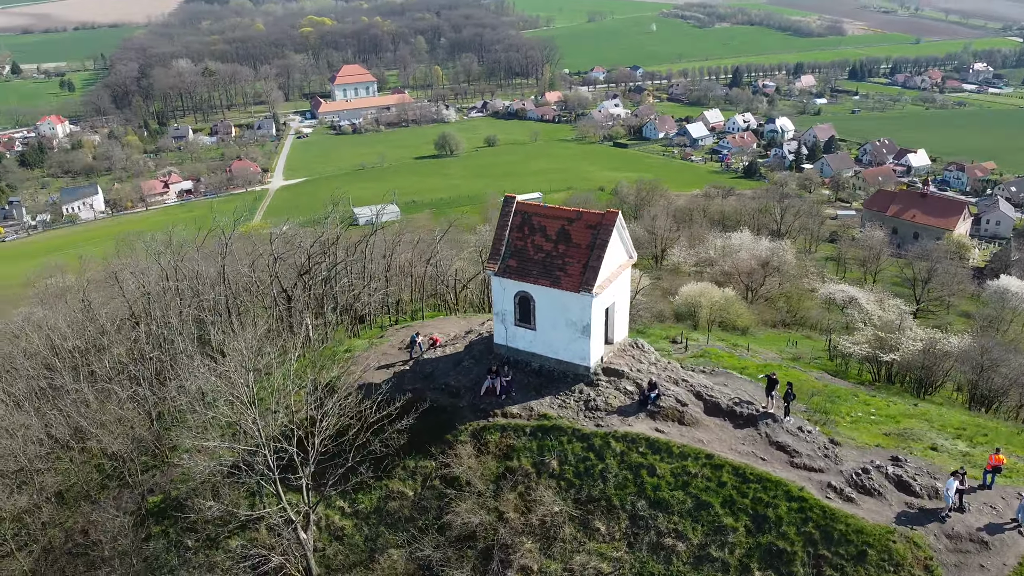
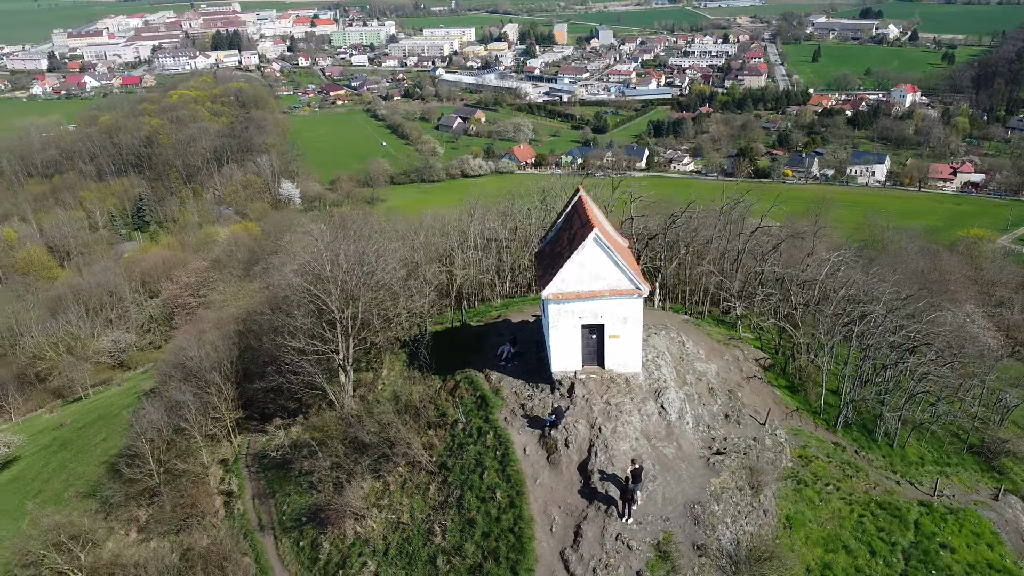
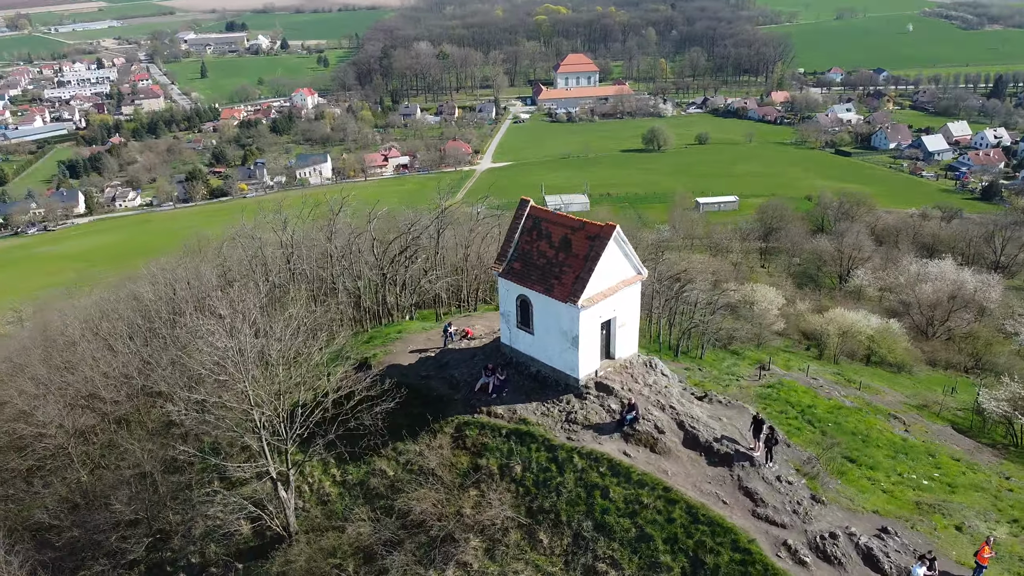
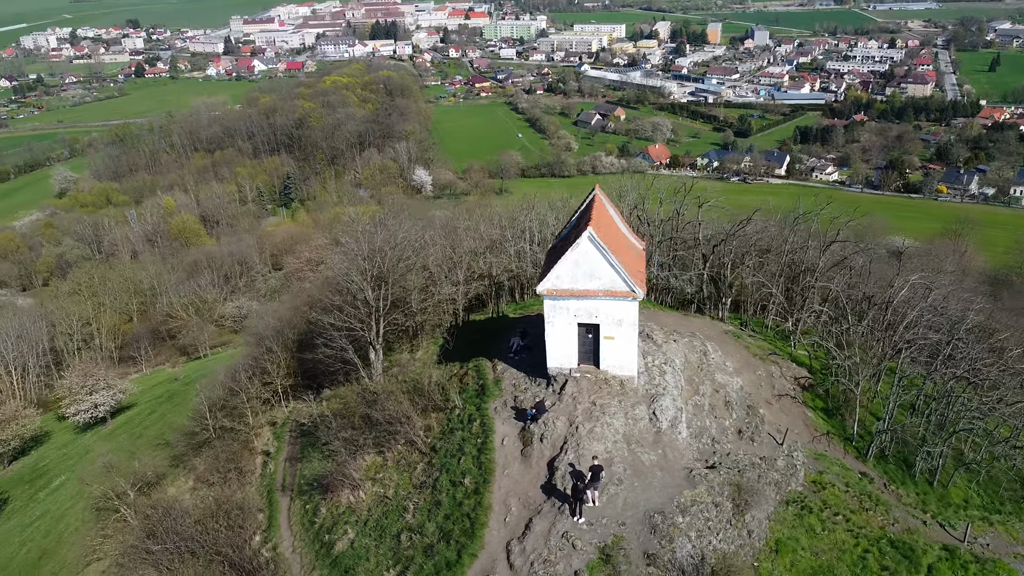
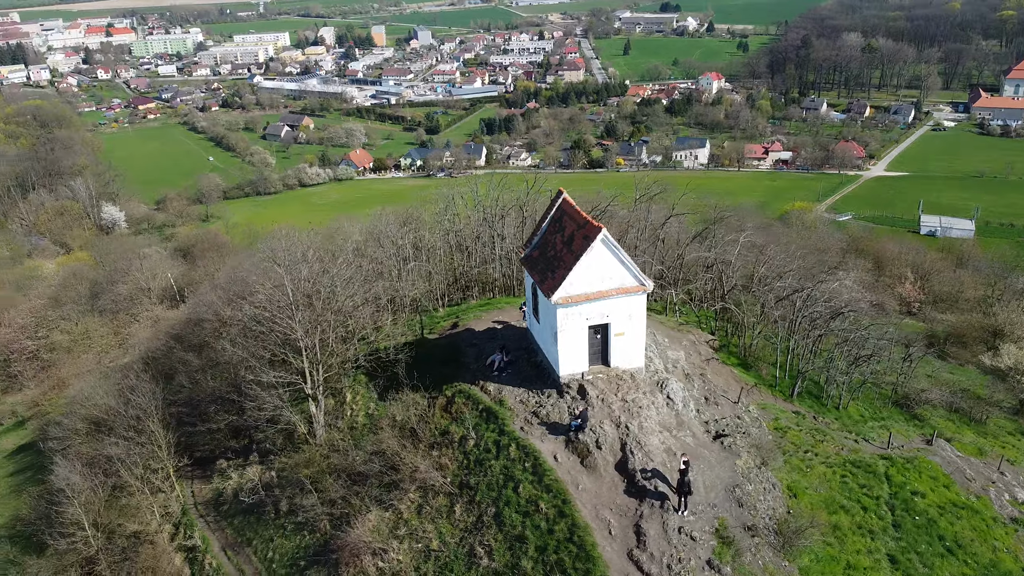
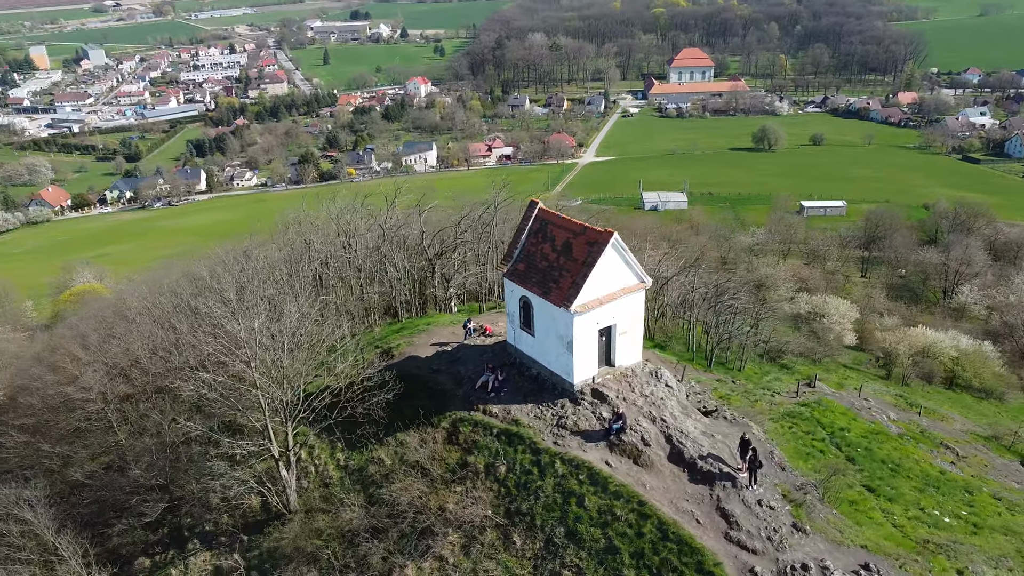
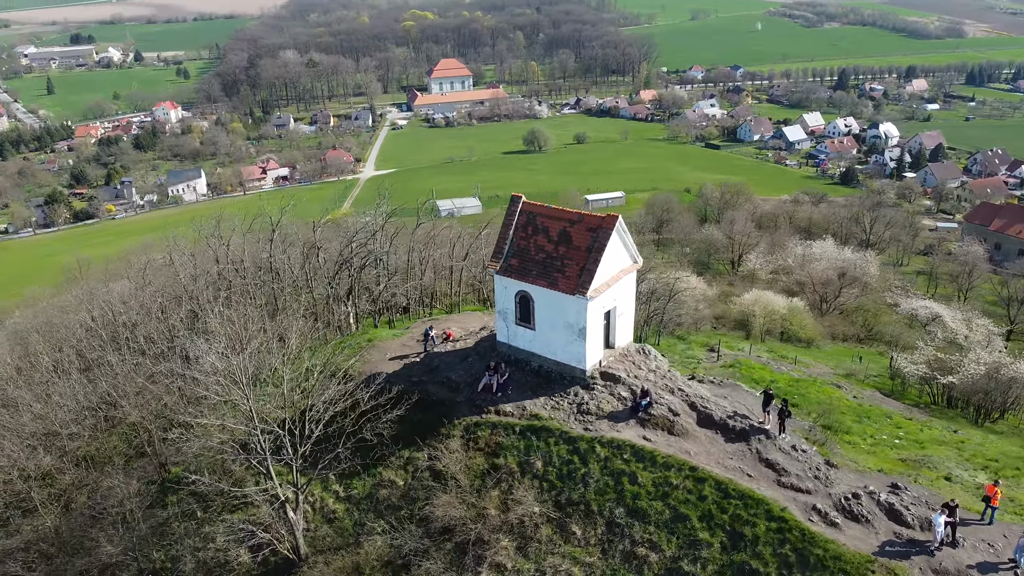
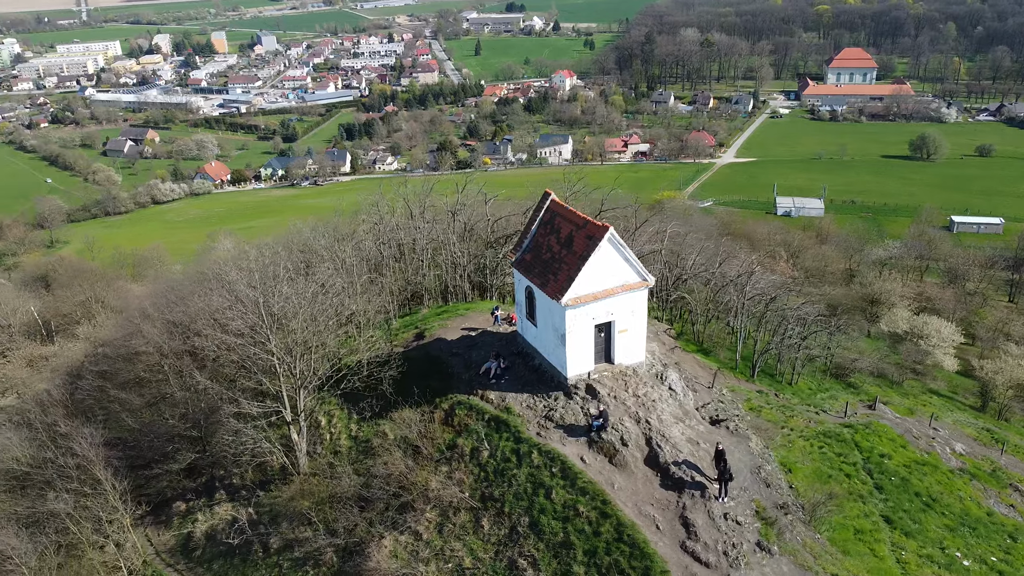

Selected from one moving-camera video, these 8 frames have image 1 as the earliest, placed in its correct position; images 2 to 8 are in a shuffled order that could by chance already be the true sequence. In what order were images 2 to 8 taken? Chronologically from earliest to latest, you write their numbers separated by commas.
7, 3, 6, 8, 5, 2, 4
